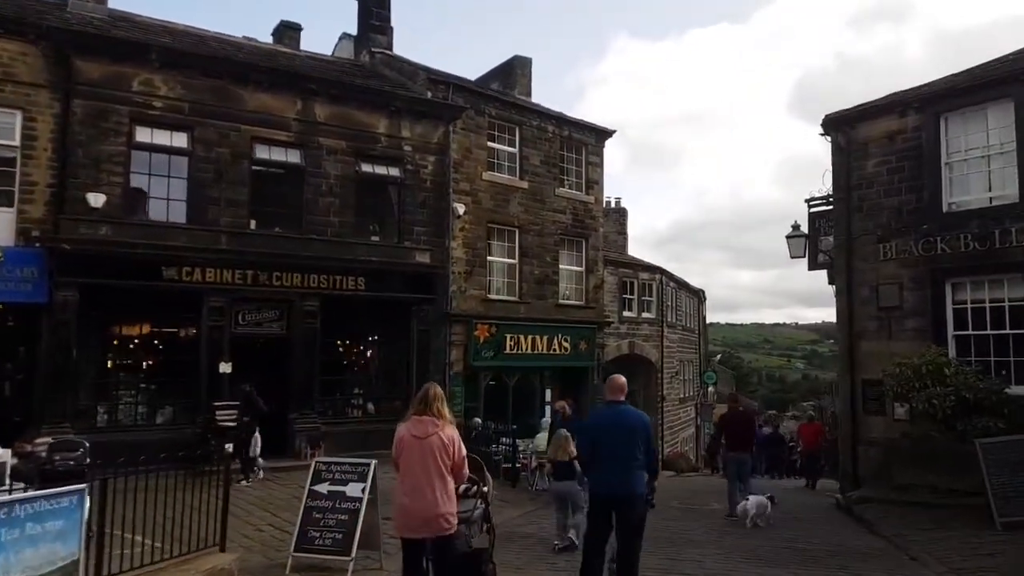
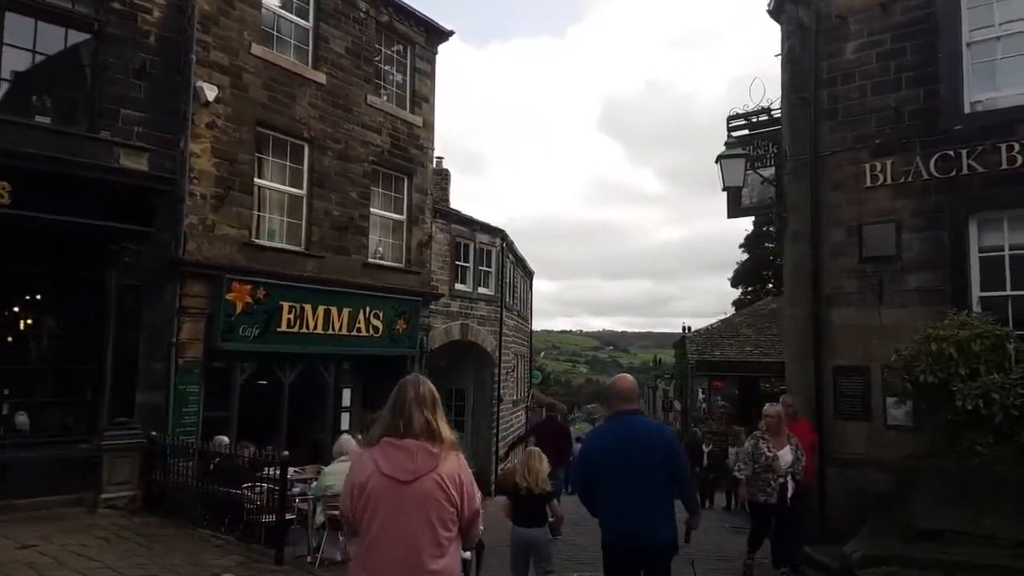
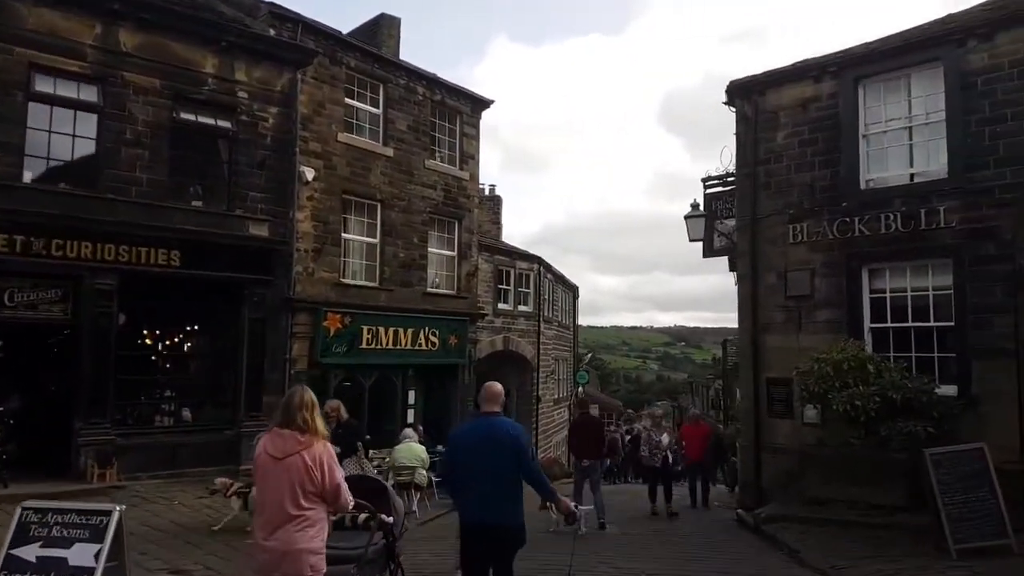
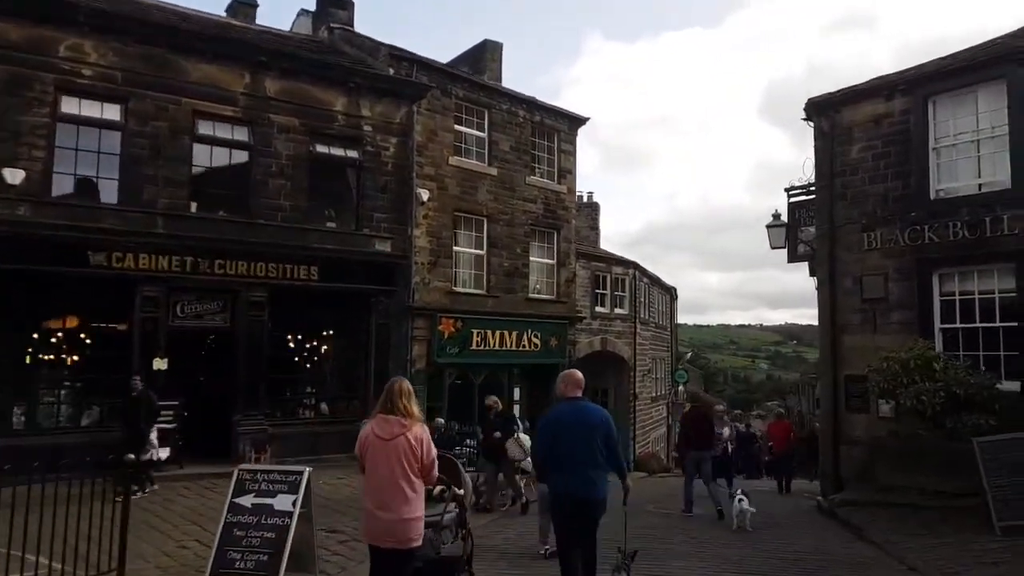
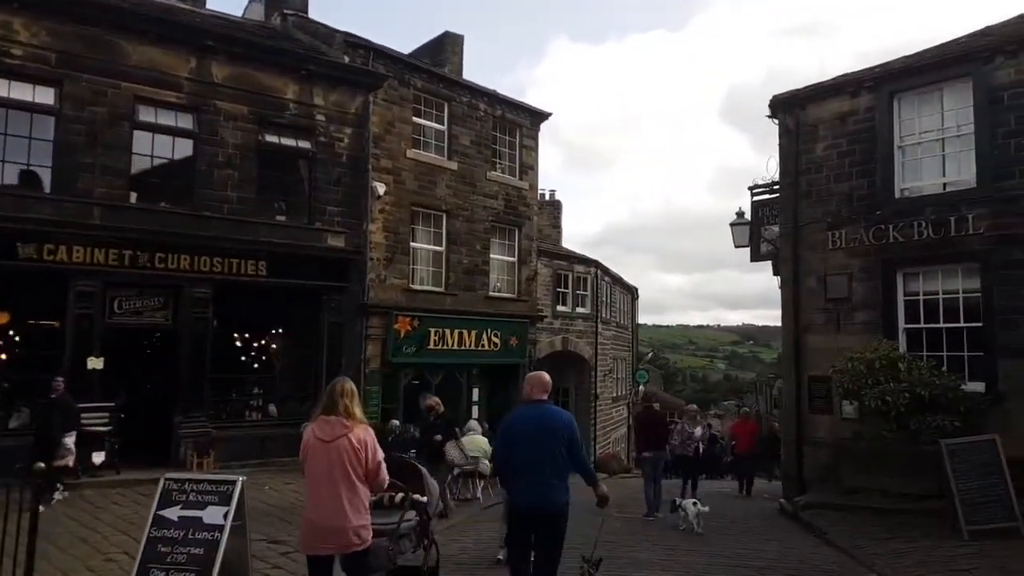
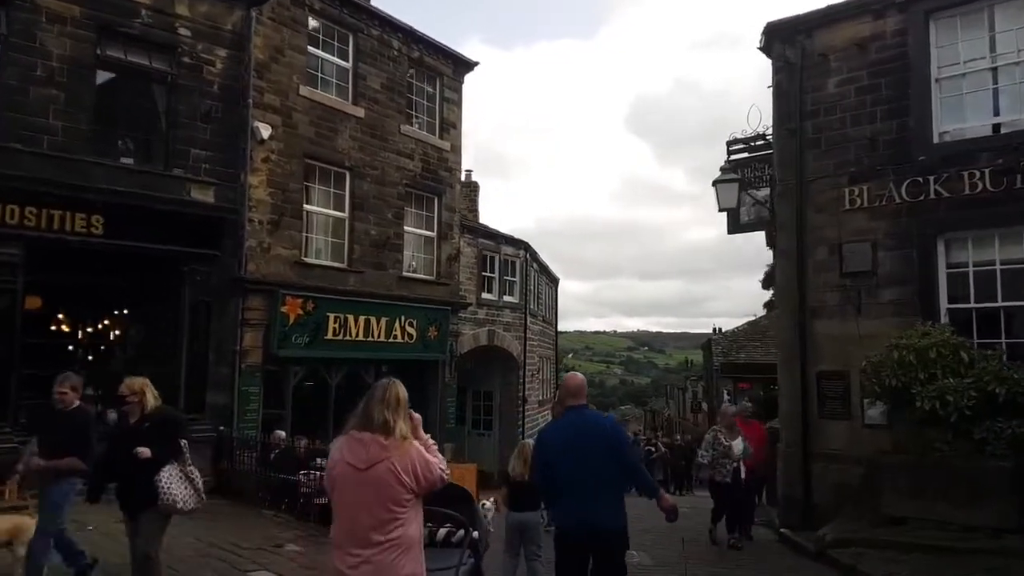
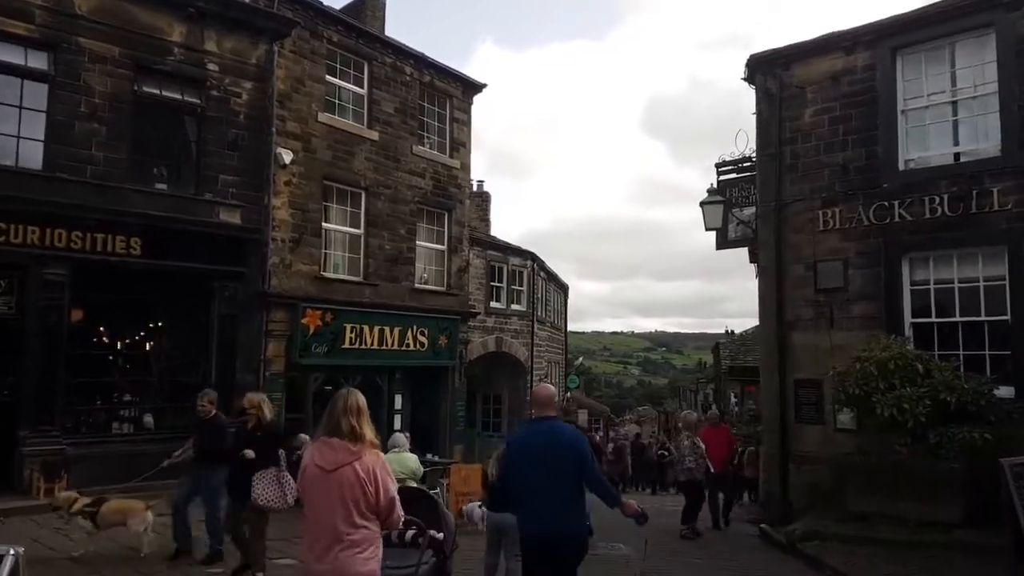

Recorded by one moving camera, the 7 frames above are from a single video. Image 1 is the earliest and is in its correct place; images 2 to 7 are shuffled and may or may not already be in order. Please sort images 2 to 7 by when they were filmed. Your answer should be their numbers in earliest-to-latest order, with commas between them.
4, 5, 3, 7, 6, 2
